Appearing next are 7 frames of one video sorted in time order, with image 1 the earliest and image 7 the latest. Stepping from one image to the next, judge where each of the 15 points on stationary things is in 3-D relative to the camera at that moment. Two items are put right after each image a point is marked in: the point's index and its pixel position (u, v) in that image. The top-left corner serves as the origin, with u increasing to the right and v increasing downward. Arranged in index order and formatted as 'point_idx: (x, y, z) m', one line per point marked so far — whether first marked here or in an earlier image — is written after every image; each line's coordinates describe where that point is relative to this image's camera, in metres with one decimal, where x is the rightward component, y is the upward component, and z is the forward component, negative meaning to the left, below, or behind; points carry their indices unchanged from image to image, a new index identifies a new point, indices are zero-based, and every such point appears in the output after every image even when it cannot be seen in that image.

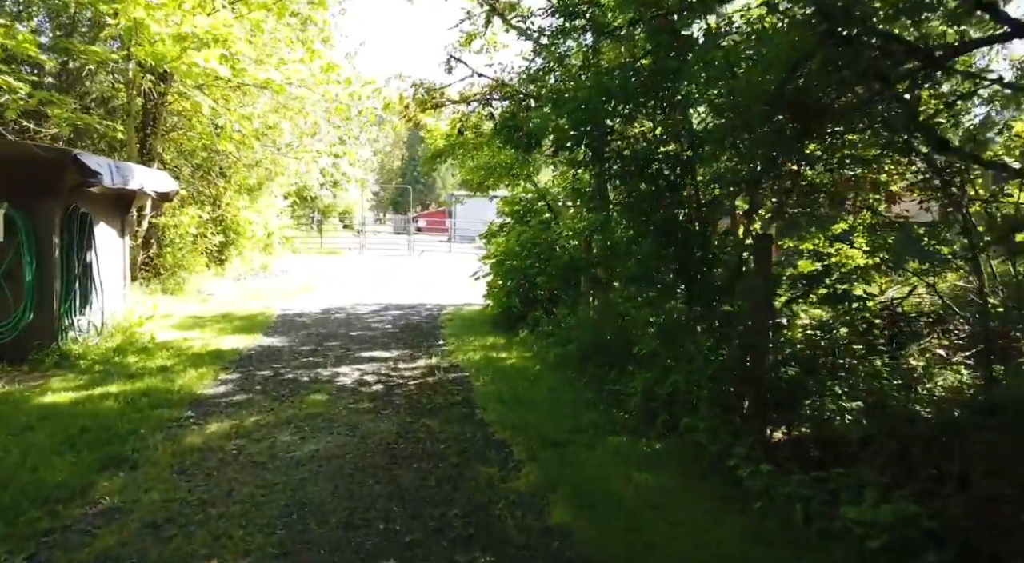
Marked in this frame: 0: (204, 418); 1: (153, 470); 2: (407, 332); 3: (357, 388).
0: (-2.3, -1.0, +5.7) m
1: (-2.1, -1.1, +4.5) m
2: (-1.4, -0.7, +10.3) m
3: (-1.4, -0.9, +6.9) m
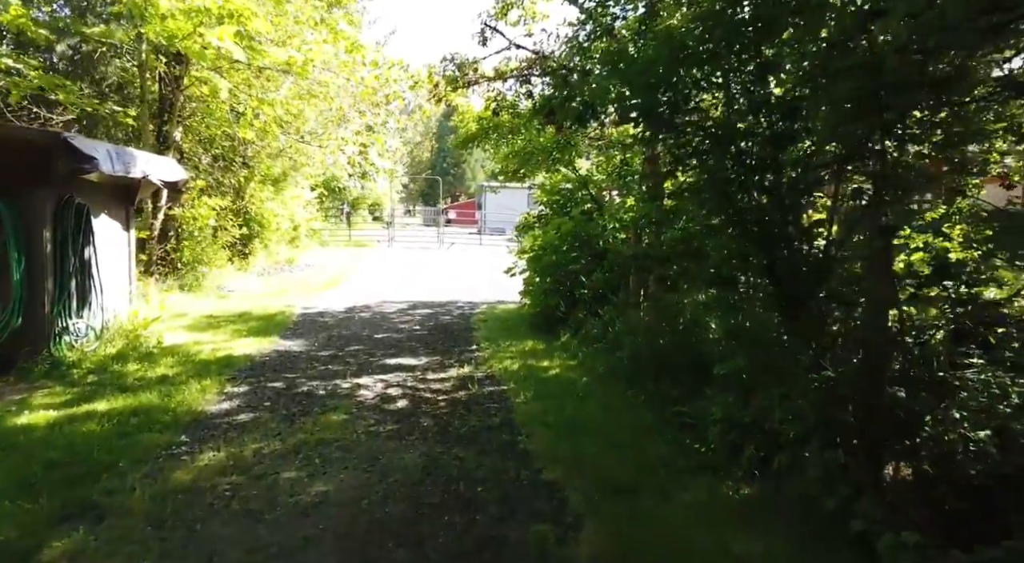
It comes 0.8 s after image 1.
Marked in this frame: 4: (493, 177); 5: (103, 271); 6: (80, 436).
0: (-2.0, -1.0, +4.9) m
1: (-1.8, -1.1, +3.7) m
2: (-0.9, -0.7, +9.4) m
3: (-1.0, -0.9, +6.0) m
4: (-0.4, +1.8, +13.6) m
5: (-4.2, +0.1, +8.0) m
6: (-2.7, -1.0, +4.9) m
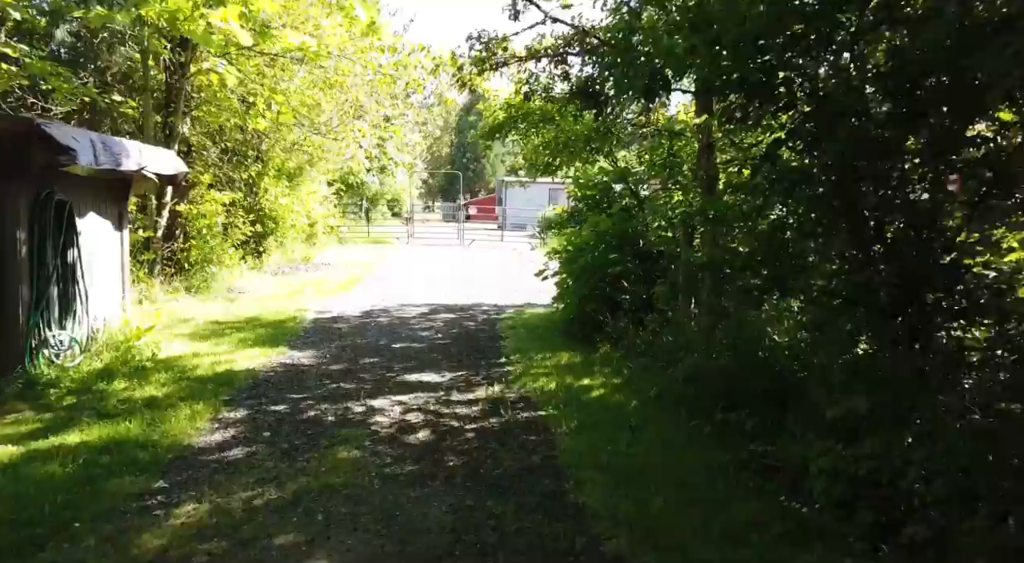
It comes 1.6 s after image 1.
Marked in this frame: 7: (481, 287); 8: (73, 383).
0: (-1.7, -1.1, +4.0) m
1: (-1.6, -1.2, +2.8) m
2: (-0.6, -0.7, +8.5) m
3: (-0.8, -1.0, +5.1) m
4: (+0.1, +1.8, +12.7) m
5: (-3.9, +0.1, +7.2) m
6: (-2.5, -1.0, +4.0) m
7: (-0.6, -0.1, +14.6) m
8: (-3.4, -0.8, +6.1) m
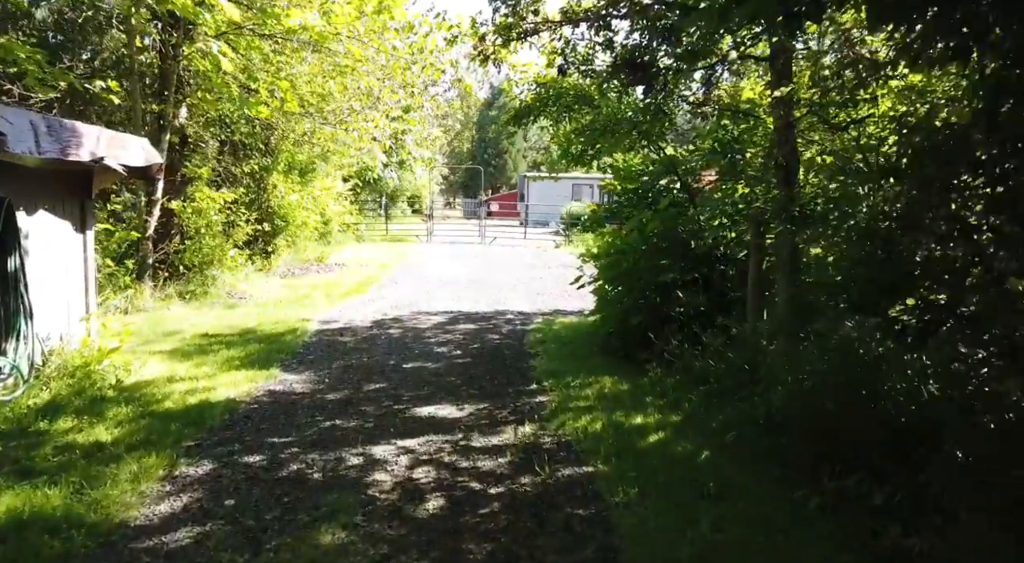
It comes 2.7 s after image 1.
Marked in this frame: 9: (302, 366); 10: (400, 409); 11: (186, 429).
0: (-1.6, -1.2, +2.8) m
1: (-1.5, -1.3, +1.6) m
2: (-0.3, -0.8, +7.2) m
3: (-0.6, -1.1, +3.9) m
4: (+0.5, +1.7, +11.4) m
5: (-3.6, 0.0, +6.0) m
6: (-2.3, -1.1, +2.8) m
7: (-0.1, -0.2, +13.4) m
8: (-3.2, -0.9, +4.9) m
9: (-1.9, -0.8, +7.2) m
10: (-0.8, -0.9, +5.8) m
11: (-2.1, -1.0, +5.0) m
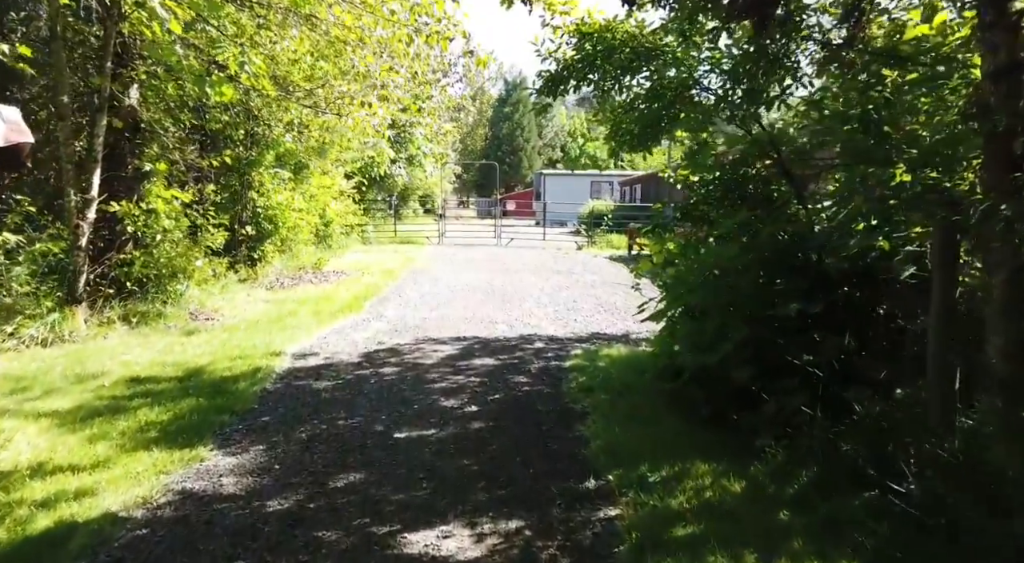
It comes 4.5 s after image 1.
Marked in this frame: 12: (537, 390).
0: (-1.4, -1.4, +0.6) m
1: (-1.3, -1.5, -0.6) m
2: (0.0, -1.0, +5.0) m
3: (-0.4, -1.3, +1.6) m
4: (+0.8, +1.5, +9.1) m
5: (-3.4, -0.3, +3.8) m
6: (-2.1, -1.4, +0.6) m
7: (+0.2, -0.4, +11.1) m
8: (-3.0, -1.1, +2.7) m
9: (-1.7, -1.0, +5.0) m
10: (-0.6, -1.1, +3.6) m
11: (-1.9, -1.2, +2.8) m
12: (+0.2, -0.9, +6.2) m
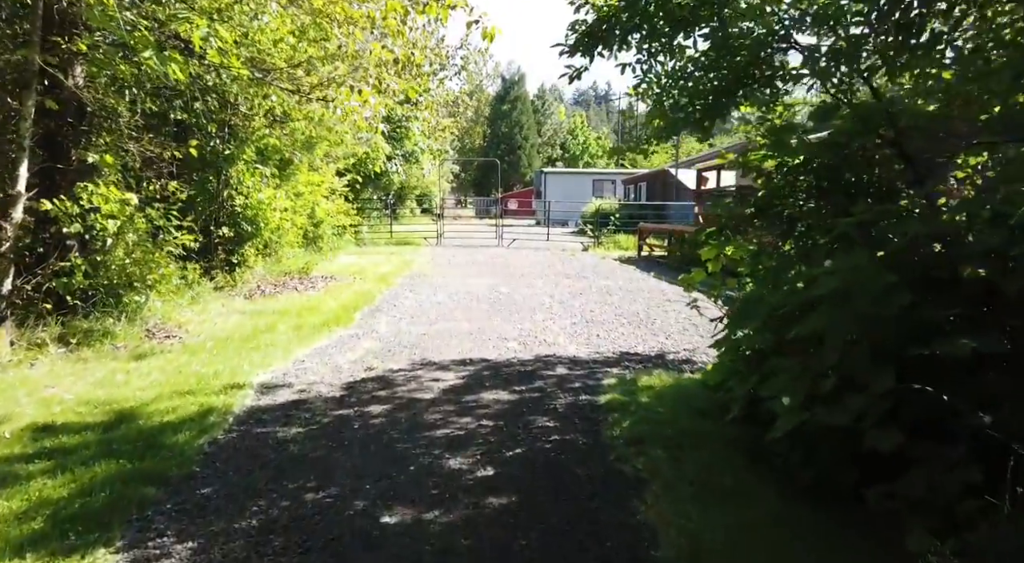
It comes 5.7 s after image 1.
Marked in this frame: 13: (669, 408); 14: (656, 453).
0: (-1.2, -1.5, -0.8) m
1: (-1.1, -1.6, -2.1) m
2: (+0.1, -1.1, +3.6) m
3: (-0.2, -1.4, +0.2) m
4: (+0.9, +1.4, +7.7) m
5: (-3.2, -0.4, +2.4) m
6: (-1.9, -1.5, -0.8) m
7: (+0.4, -0.5, +9.7) m
8: (-2.8, -1.2, +1.3) m
9: (-1.5, -1.1, +3.5) m
10: (-0.4, -1.3, +2.1) m
11: (-1.7, -1.3, +1.4) m
12: (+0.3, -1.0, +4.7) m
13: (+1.1, -0.9, +5.5) m
14: (+0.8, -1.0, +4.5) m
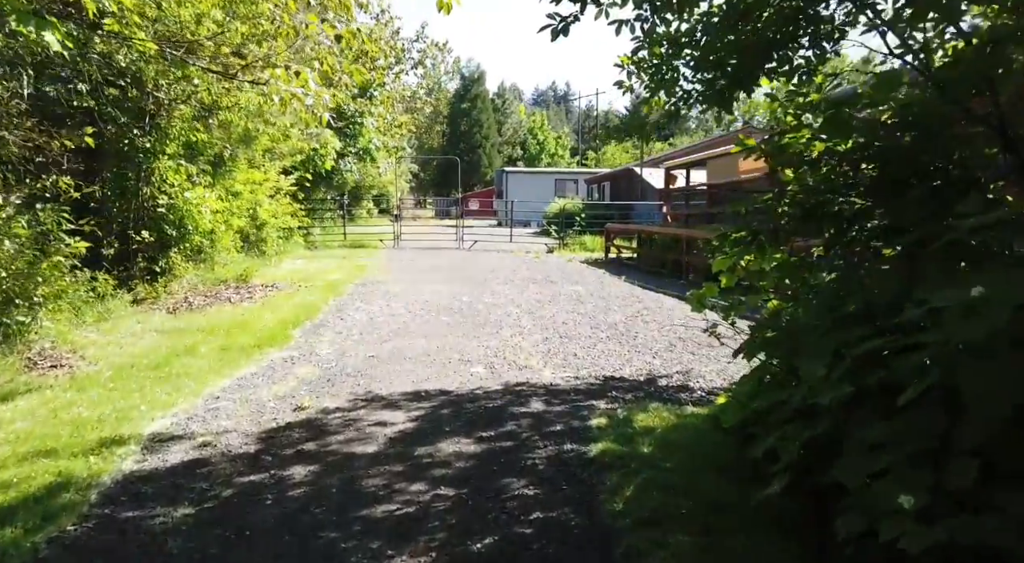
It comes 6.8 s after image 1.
0: (-1.1, -1.6, -2.2) m
1: (-0.9, -1.8, -3.4) m
2: (+0.1, -1.2, +2.3) m
3: (-0.1, -1.5, -1.1) m
4: (+0.6, +1.3, +6.5) m
5: (-3.3, -0.5, +0.9) m
6: (-1.8, -1.6, -2.2) m
7: (0.0, -0.6, +8.5) m
8: (-2.8, -1.4, -0.1) m
9: (-1.6, -1.2, +2.2) m
10: (-0.5, -1.4, +0.8) m
11: (-1.7, -1.4, 0.0) m
12: (+0.2, -1.1, +3.5) m
13: (+0.9, -1.0, +4.3) m
14: (+0.7, -1.1, +3.3) m
